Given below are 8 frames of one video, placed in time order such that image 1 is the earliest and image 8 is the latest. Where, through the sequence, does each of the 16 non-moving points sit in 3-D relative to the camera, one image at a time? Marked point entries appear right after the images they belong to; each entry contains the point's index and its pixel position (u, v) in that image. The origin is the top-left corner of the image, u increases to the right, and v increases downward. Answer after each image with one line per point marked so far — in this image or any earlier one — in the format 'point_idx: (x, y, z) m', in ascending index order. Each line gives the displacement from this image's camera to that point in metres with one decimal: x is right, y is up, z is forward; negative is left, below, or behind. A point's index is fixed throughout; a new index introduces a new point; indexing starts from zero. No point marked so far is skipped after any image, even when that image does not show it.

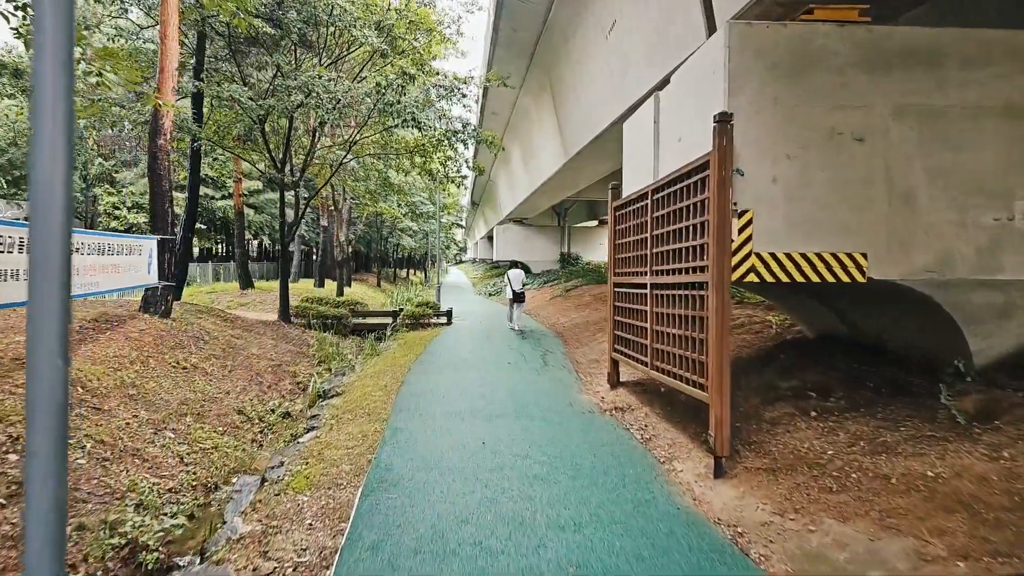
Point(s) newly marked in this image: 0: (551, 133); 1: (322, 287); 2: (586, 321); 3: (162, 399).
0: (+0.7, +2.7, +12.6) m
1: (-4.9, 0.0, +18.3) m
2: (+1.2, -0.6, +11.7) m
3: (-2.7, -0.9, +5.6) m
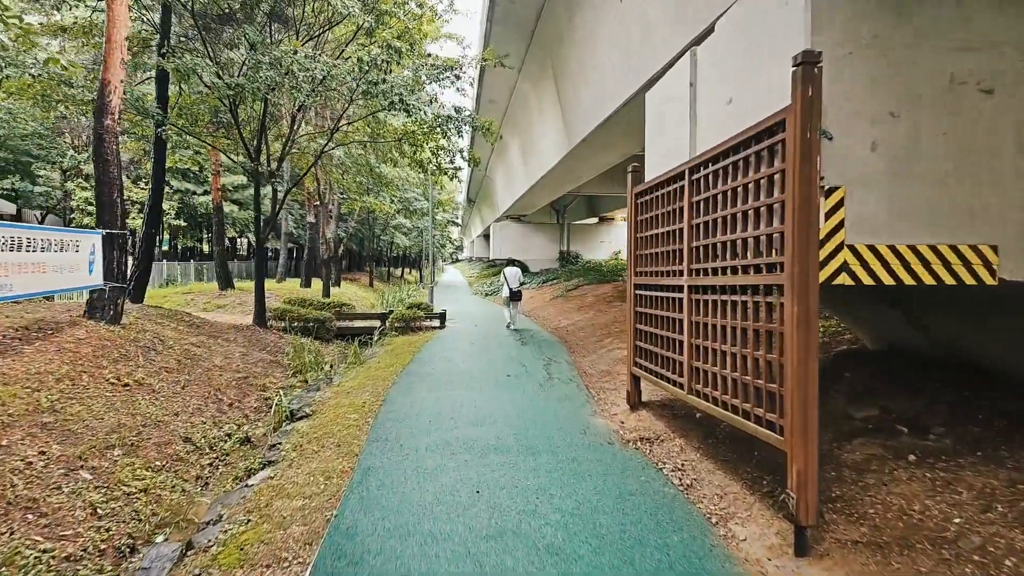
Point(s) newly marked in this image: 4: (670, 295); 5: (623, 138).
0: (+0.6, +2.7, +11.6) m
1: (-4.9, 0.0, +17.3) m
2: (+1.2, -0.6, +10.8) m
3: (-2.7, -0.9, +4.6) m
4: (+1.0, -0.1, +4.4) m
5: (+1.5, +2.0, +9.9) m
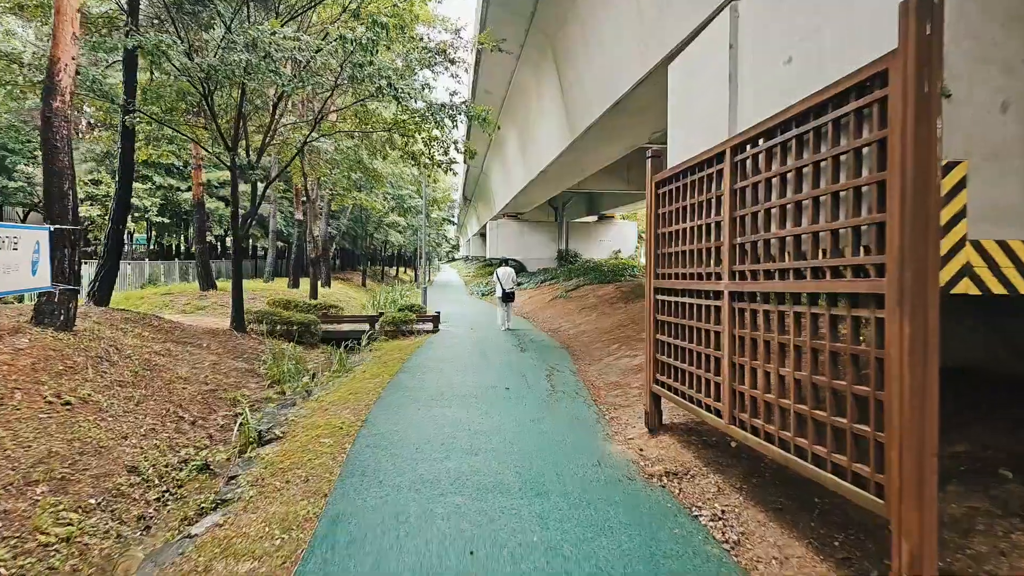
0: (+0.6, +2.6, +10.9) m
1: (-5.0, 0.0, +16.6) m
2: (+1.2, -0.6, +10.0) m
3: (-2.7, -0.9, +3.9) m
4: (+1.0, -0.1, +3.7) m
5: (+1.5, +2.0, +9.1) m
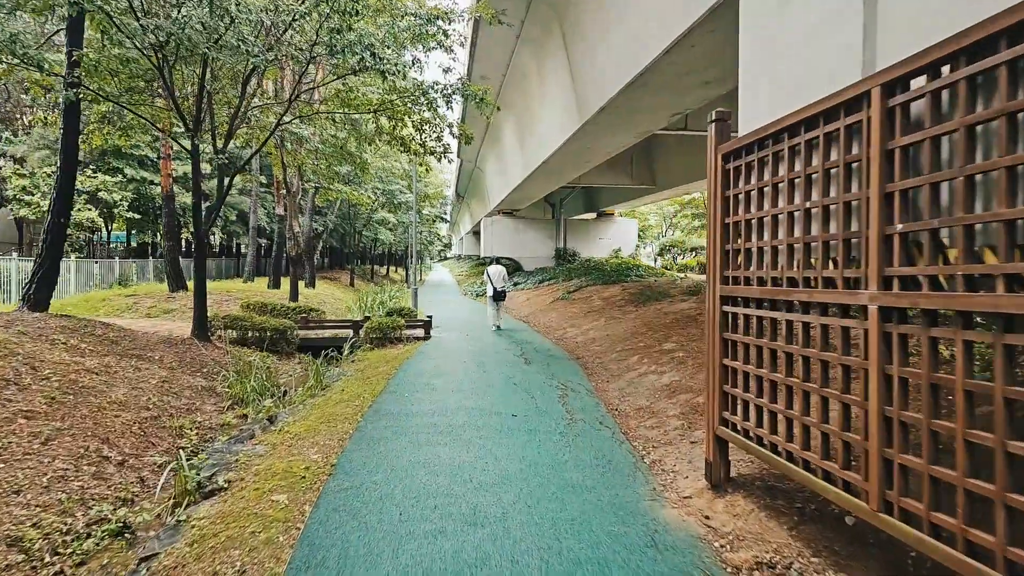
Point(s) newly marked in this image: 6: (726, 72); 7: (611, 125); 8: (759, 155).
0: (+0.6, +2.6, +9.8) m
1: (-5.1, 0.0, +15.4) m
2: (+1.2, -0.6, +8.9) m
3: (-2.6, -1.0, +2.7) m
4: (+1.1, -0.1, +2.6) m
5: (+1.5, +2.0, +8.0) m
6: (+1.8, +1.8, +6.2) m
7: (+1.2, +2.0, +8.9) m
8: (+1.0, +0.5, +2.9) m
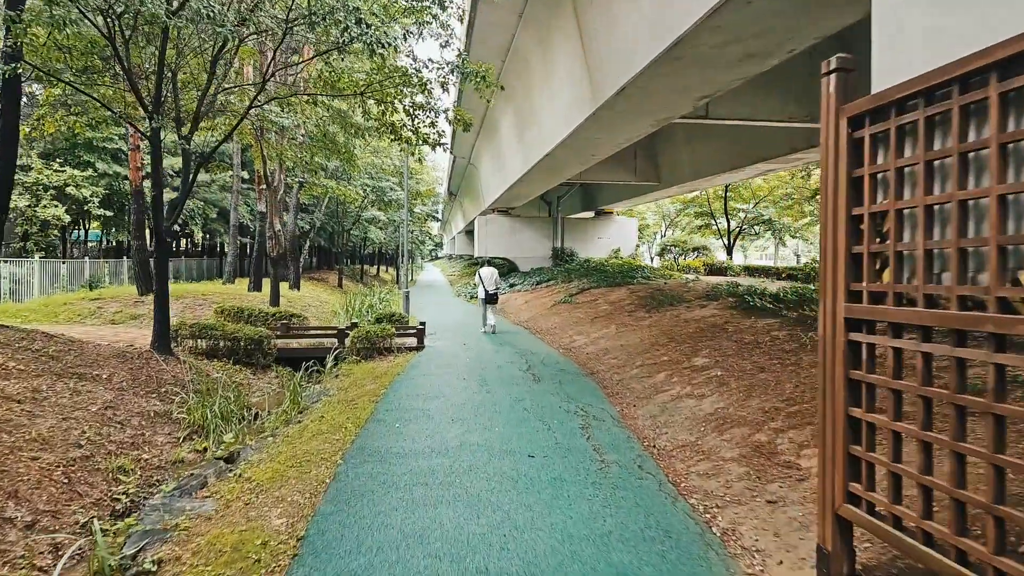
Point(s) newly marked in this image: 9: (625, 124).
0: (+0.7, +2.6, +8.8) m
1: (-5.1, -0.1, +14.4) m
2: (+1.2, -0.7, +8.0) m
3: (-2.5, -1.0, +1.7) m
4: (+1.2, -0.2, +1.6) m
5: (+1.6, +1.9, +7.1) m
6: (+1.9, +1.8, +5.2) m
7: (+1.3, +1.9, +7.9) m
8: (+1.1, +0.5, +2.0) m
9: (+1.3, +1.9, +8.4) m
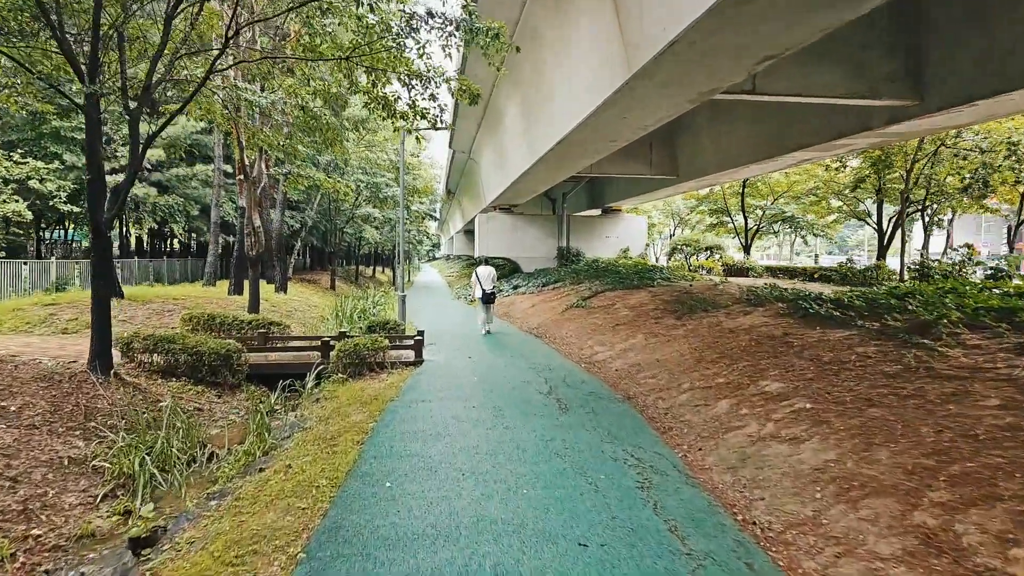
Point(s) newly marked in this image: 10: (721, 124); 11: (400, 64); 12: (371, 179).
0: (+0.8, +2.5, +7.5) m
1: (-5.0, -0.1, +13.1) m
2: (+1.4, -0.7, +6.7) m
3: (-2.3, -1.0, +0.4) m
4: (+1.3, -0.2, +0.4) m
5: (+1.7, +1.9, +5.8) m
6: (+2.1, +1.7, +4.0) m
7: (+1.4, +1.9, +6.7) m
8: (+1.3, +0.5, +0.7) m
9: (+1.5, +1.9, +7.2) m
10: (+3.3, +2.7, +11.7) m
11: (-1.0, +2.1, +6.7) m
12: (-3.7, +2.9, +18.9) m
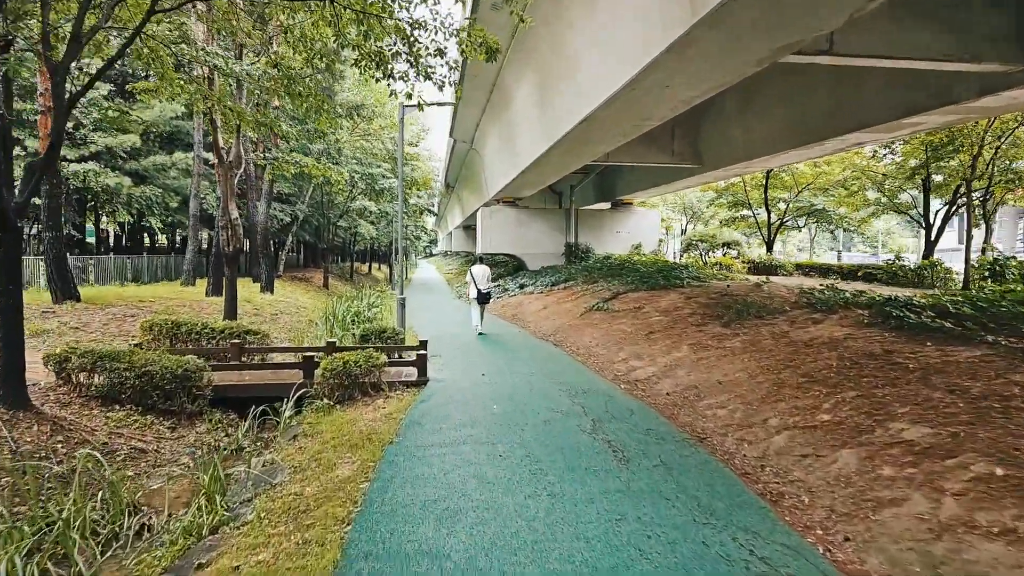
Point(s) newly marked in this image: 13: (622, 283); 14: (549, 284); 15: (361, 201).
0: (+1.0, +2.5, +6.2) m
1: (-4.8, -0.1, +11.7) m
2: (+1.6, -0.7, +5.4) m
3: (-2.1, -1.1, -0.9) m
4: (+1.6, -0.3, -1.0) m
5: (+1.9, +1.9, +4.5) m
6: (+2.3, +1.7, +2.6) m
7: (+1.6, +1.9, +5.3) m
8: (+1.5, +0.4, -0.6) m
9: (+1.7, +1.9, +5.8) m
10: (+3.5, +2.7, +10.4) m
11: (-0.8, +2.0, +5.3) m
12: (-3.6, +2.9, +17.5) m
13: (+1.9, +0.1, +12.7) m
14: (+0.8, +0.1, +16.0) m
15: (-4.0, +2.4, +19.3) m
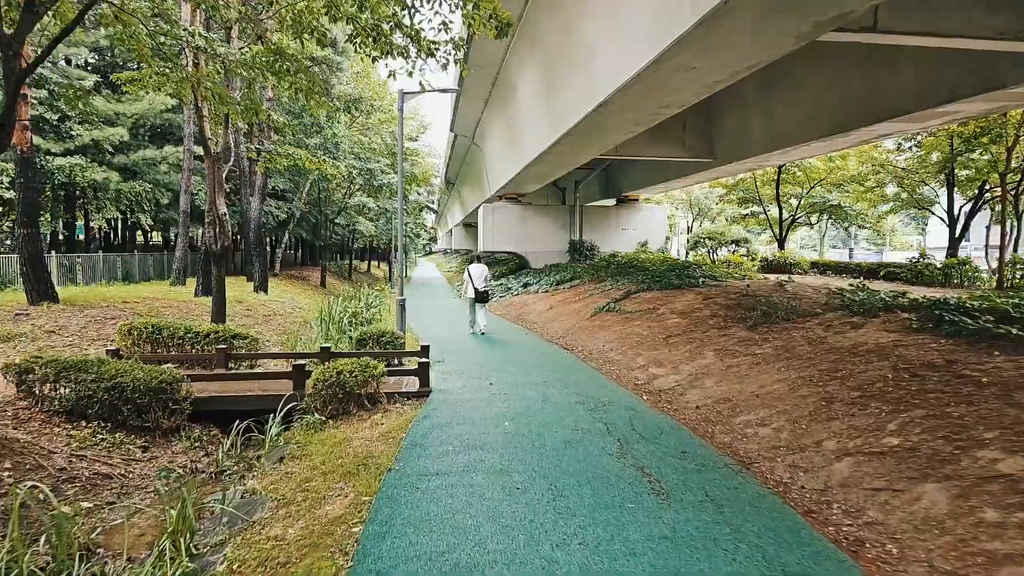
0: (+1.1, +2.5, +5.6) m
1: (-4.7, -0.1, +11.1) m
2: (+1.7, -0.7, +4.8) m
3: (-2.0, -1.2, -1.5) m
4: (+1.7, -0.3, -1.6) m
5: (+2.0, +1.8, +3.9) m
6: (+2.4, +1.7, +2.0) m
7: (+1.7, +1.9, +4.7) m
8: (+1.6, +0.4, -1.2) m
9: (+1.8, +1.8, +5.2) m
10: (+3.6, +2.7, +9.8) m
11: (-0.7, +2.0, +4.7) m
12: (-3.5, +2.9, +17.0) m
13: (+2.0, +0.1, +12.1) m
14: (+0.9, +0.1, +15.4) m
15: (-3.9, +2.4, +18.7) m
